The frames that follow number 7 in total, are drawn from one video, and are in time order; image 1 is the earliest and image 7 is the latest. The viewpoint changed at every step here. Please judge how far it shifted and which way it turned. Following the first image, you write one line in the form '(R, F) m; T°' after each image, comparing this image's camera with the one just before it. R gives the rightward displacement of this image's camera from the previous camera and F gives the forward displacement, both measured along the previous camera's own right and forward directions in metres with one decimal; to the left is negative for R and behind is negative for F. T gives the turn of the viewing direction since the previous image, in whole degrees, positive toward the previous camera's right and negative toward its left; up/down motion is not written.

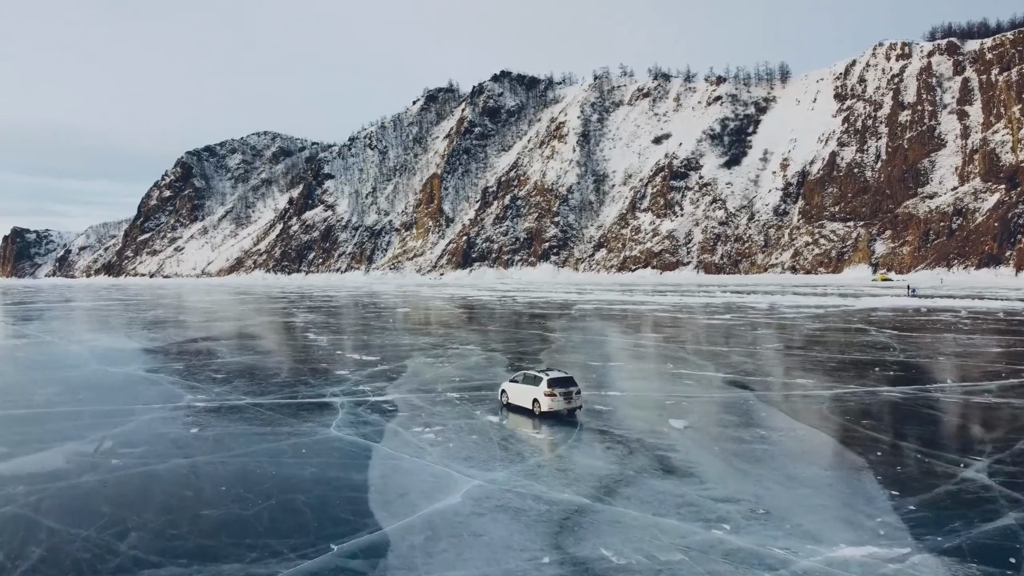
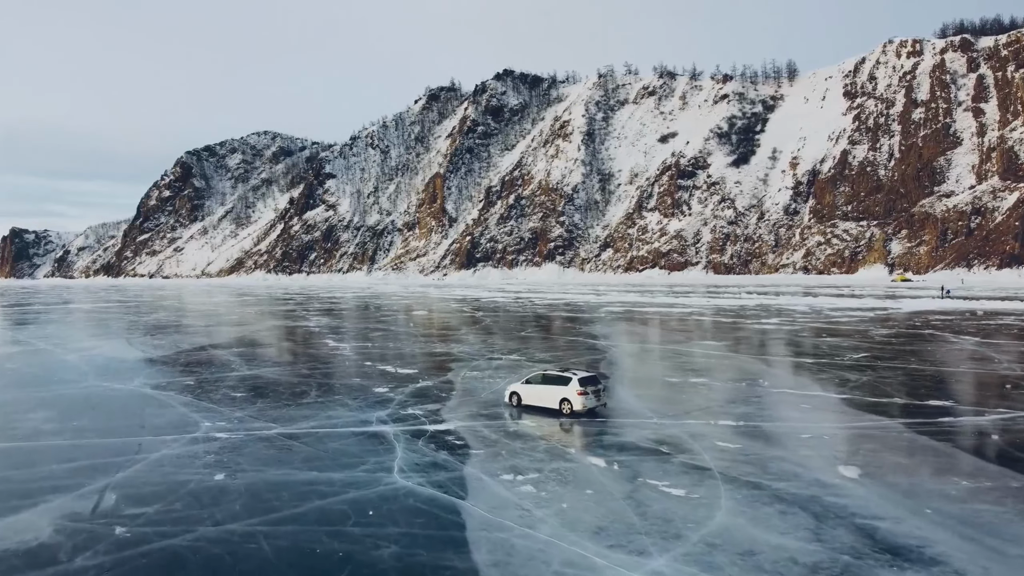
(-1.1, +1.7) m; 0°
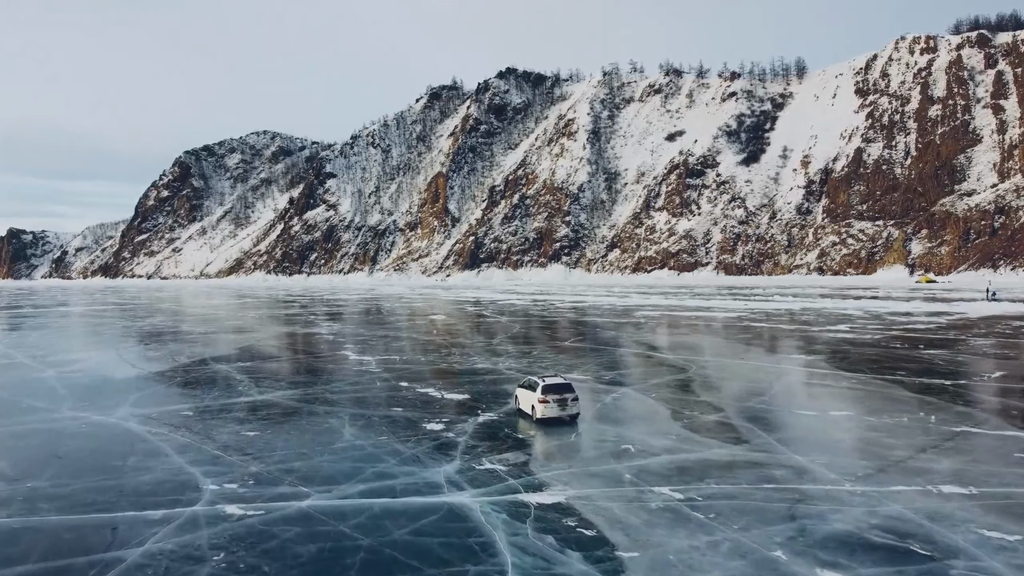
(-1.2, +2.4) m; 0°
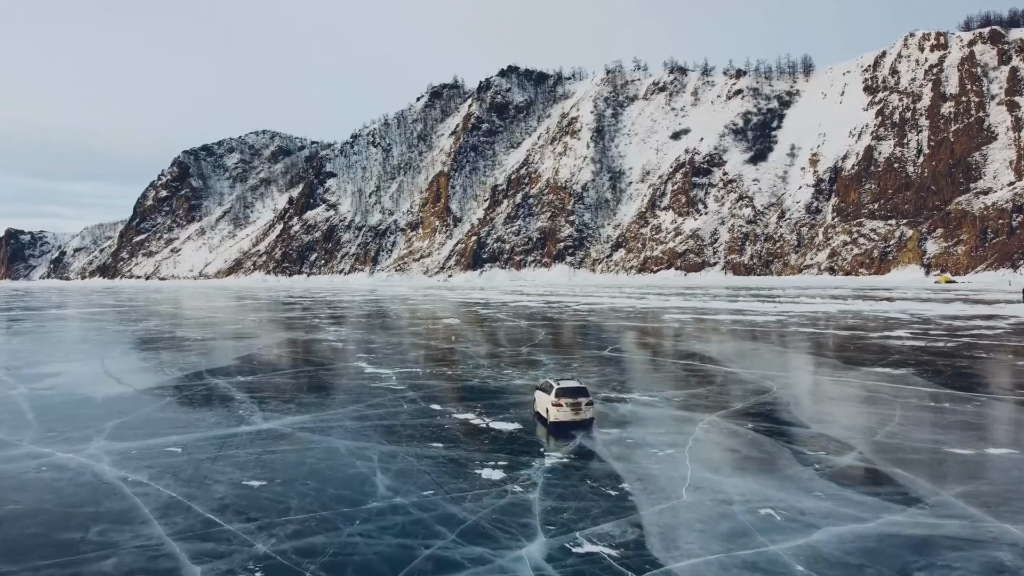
(-0.8, +1.8) m; 0°
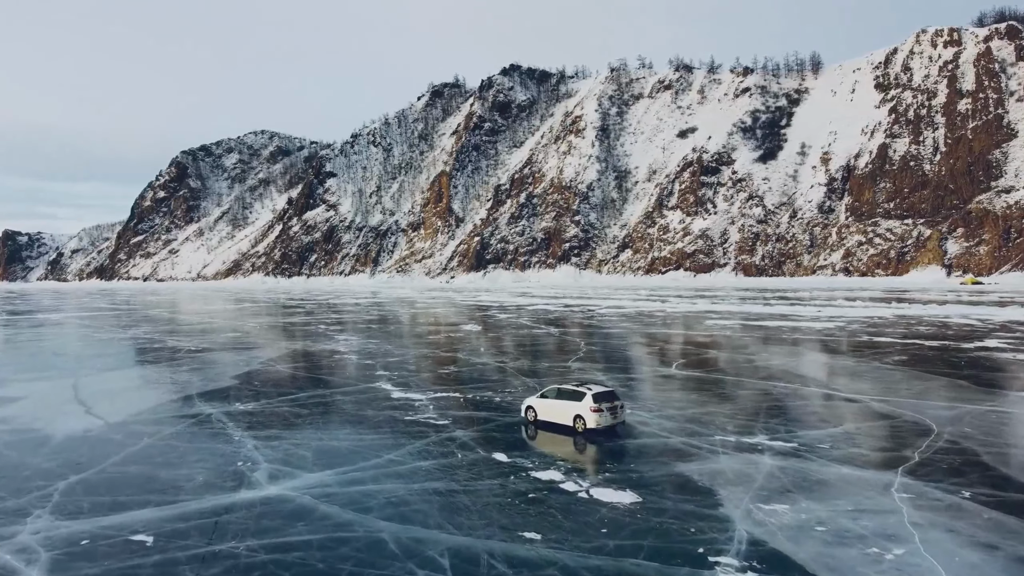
(-1.0, +2.4) m; 0°
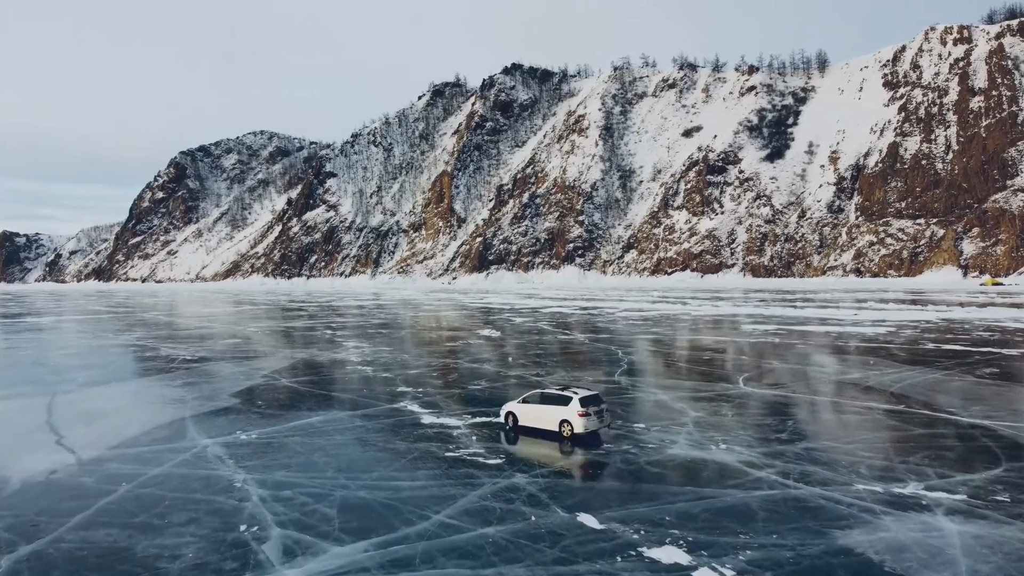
(-0.7, +1.7) m; 0°
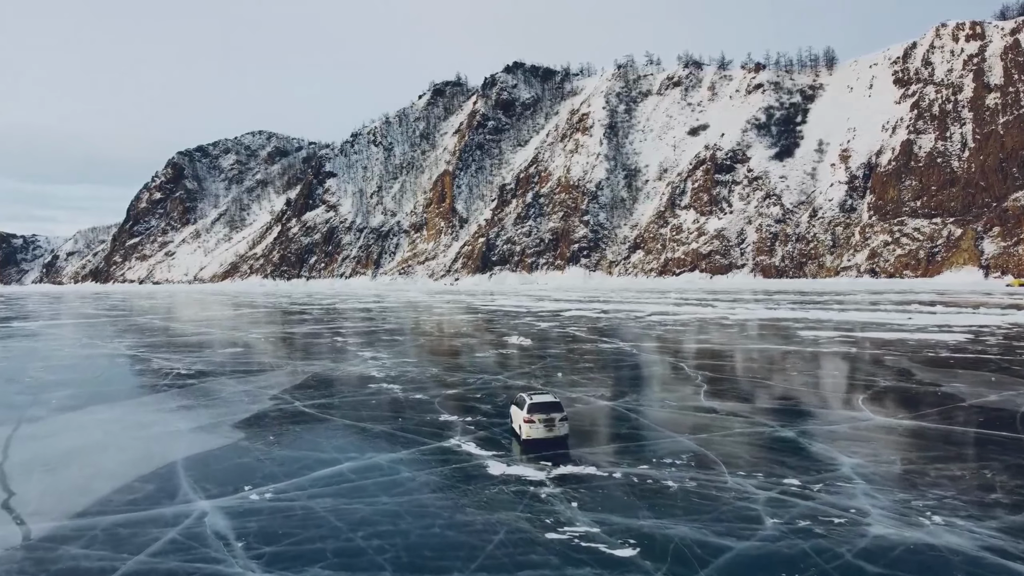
(-1.0, +2.1) m; 0°
